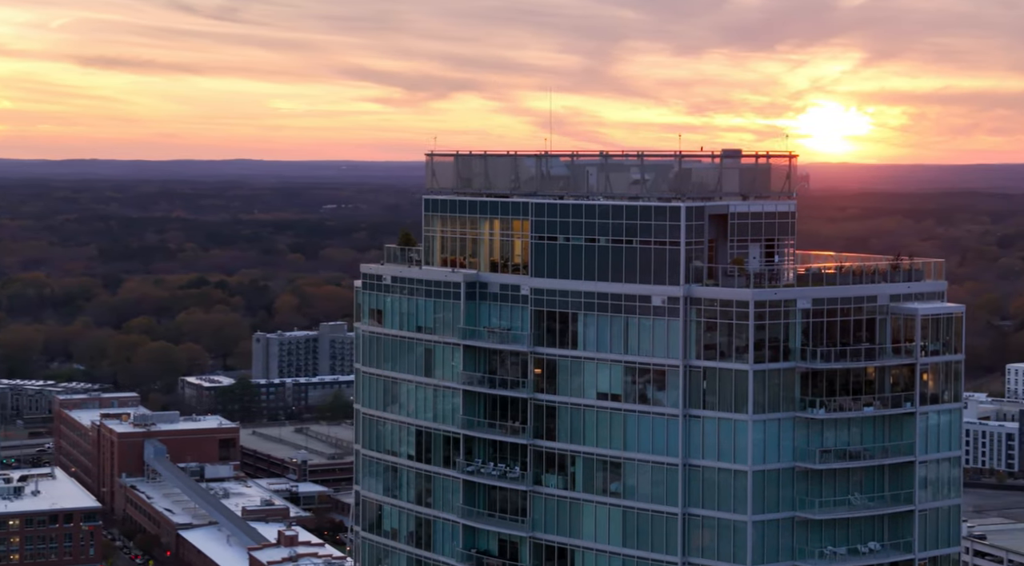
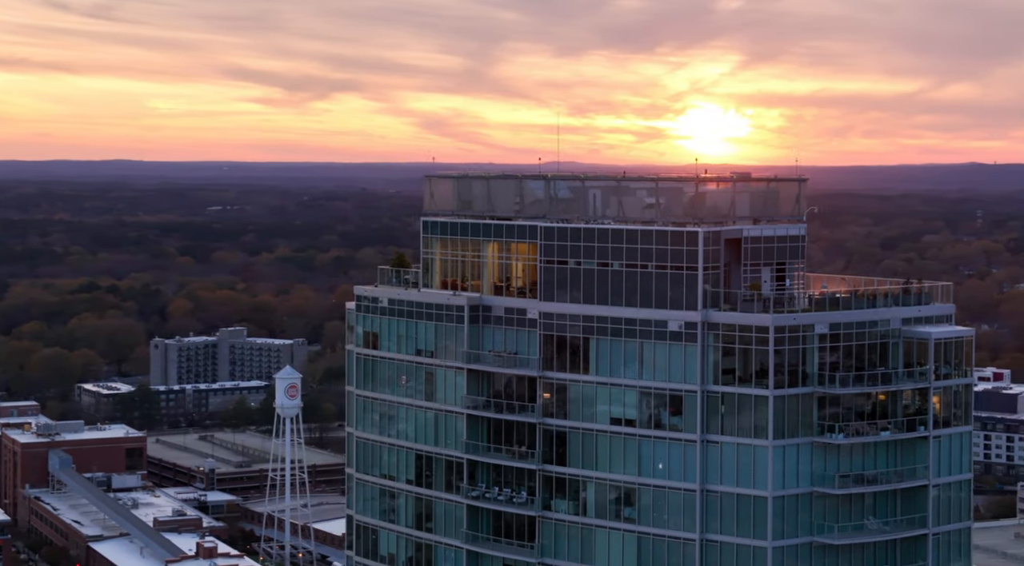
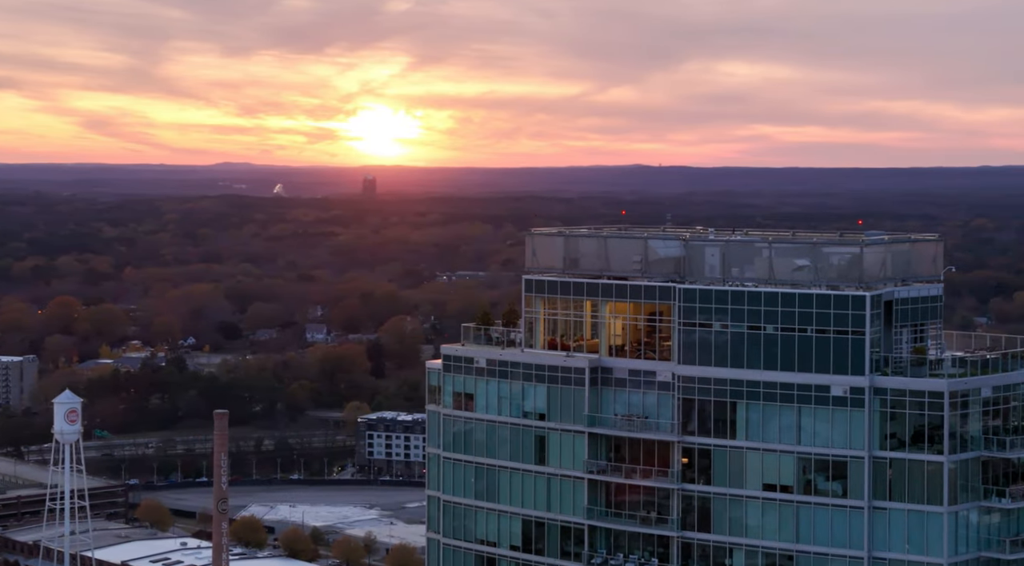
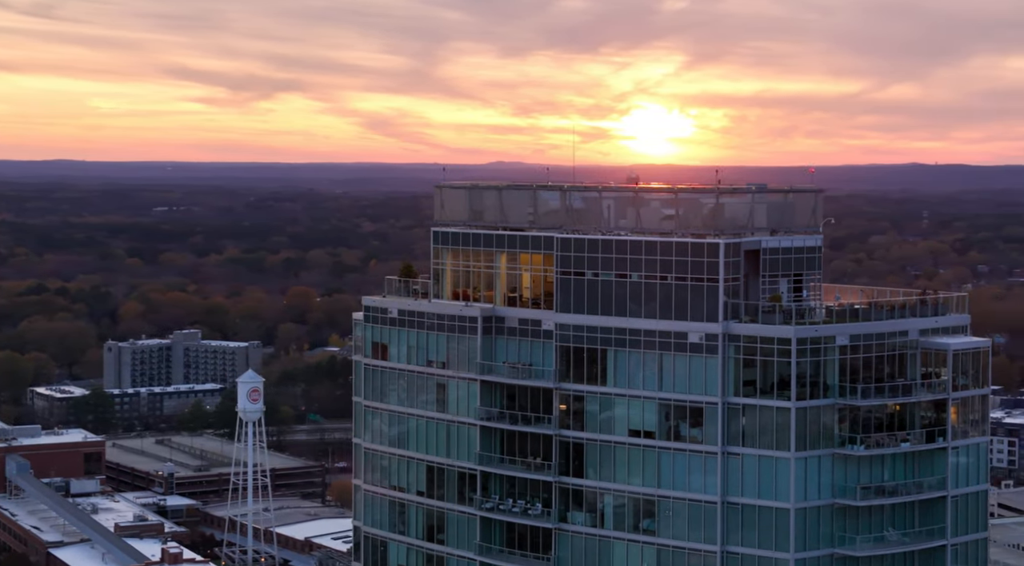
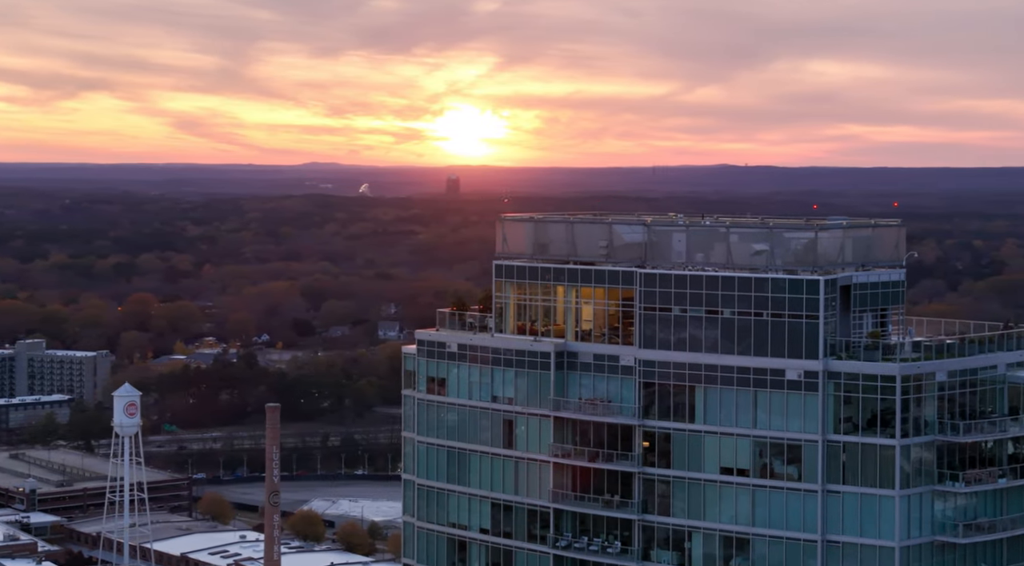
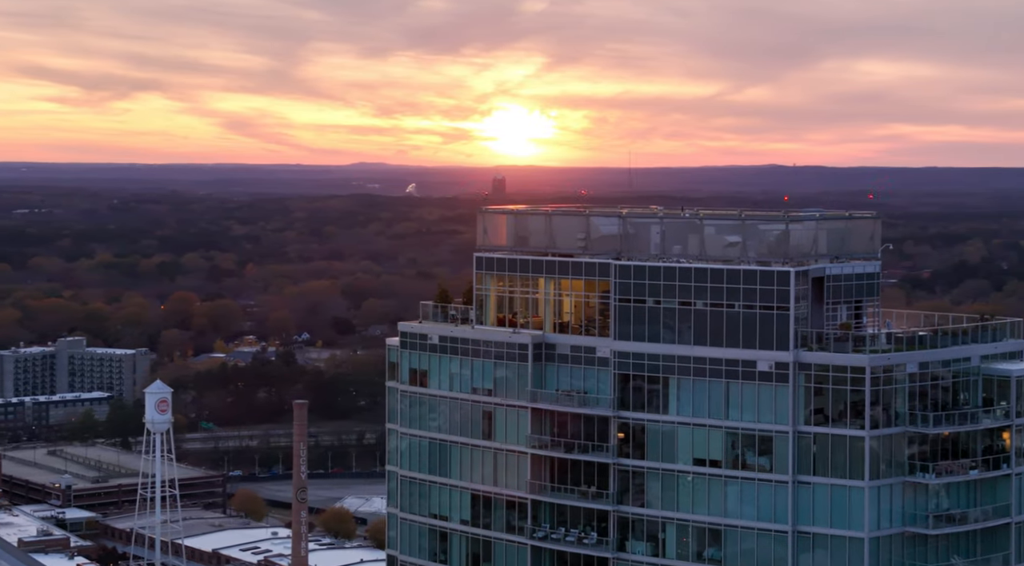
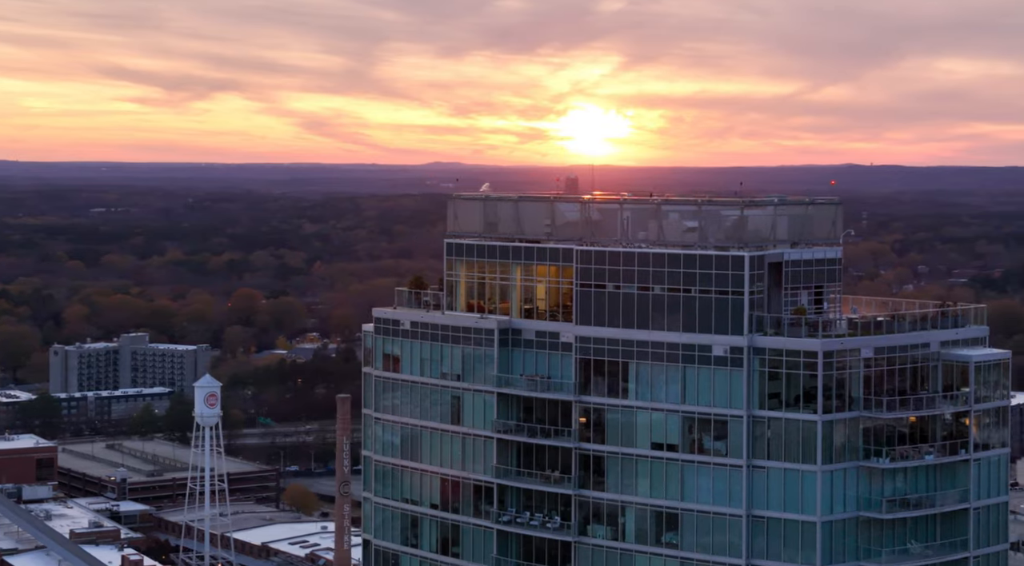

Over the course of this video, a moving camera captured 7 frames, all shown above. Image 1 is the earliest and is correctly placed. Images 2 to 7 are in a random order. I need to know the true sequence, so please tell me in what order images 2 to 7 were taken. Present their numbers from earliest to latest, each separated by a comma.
2, 4, 7, 6, 5, 3
